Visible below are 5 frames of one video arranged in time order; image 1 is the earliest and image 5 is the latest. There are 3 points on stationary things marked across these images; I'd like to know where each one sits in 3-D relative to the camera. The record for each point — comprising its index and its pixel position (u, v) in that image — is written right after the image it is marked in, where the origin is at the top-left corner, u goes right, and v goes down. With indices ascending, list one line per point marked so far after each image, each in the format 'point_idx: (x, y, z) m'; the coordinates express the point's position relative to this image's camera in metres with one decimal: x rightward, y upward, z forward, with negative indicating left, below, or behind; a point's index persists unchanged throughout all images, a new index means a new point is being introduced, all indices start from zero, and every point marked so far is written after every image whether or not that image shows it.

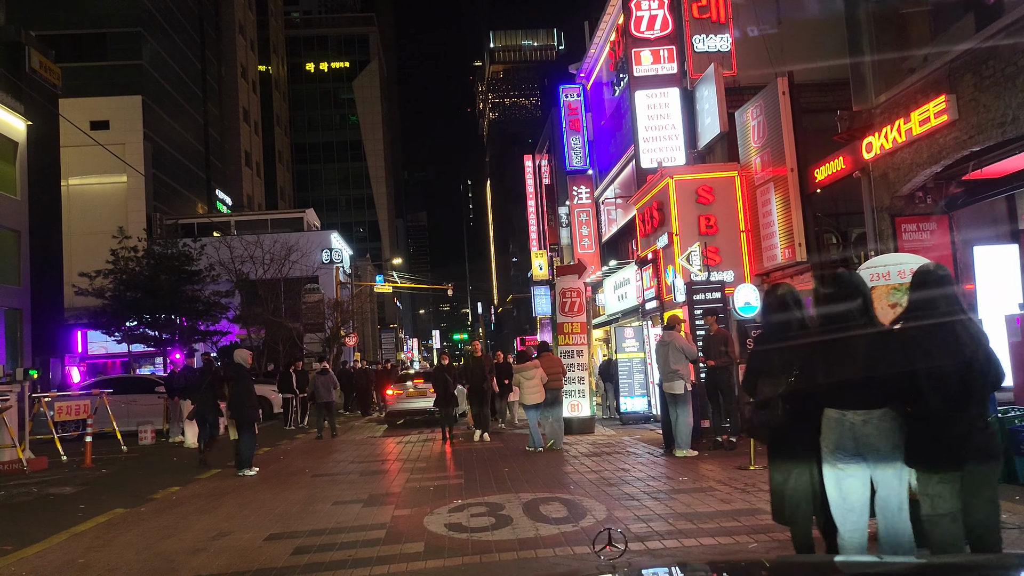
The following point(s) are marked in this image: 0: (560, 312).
0: (+1.0, -0.5, +17.2) m
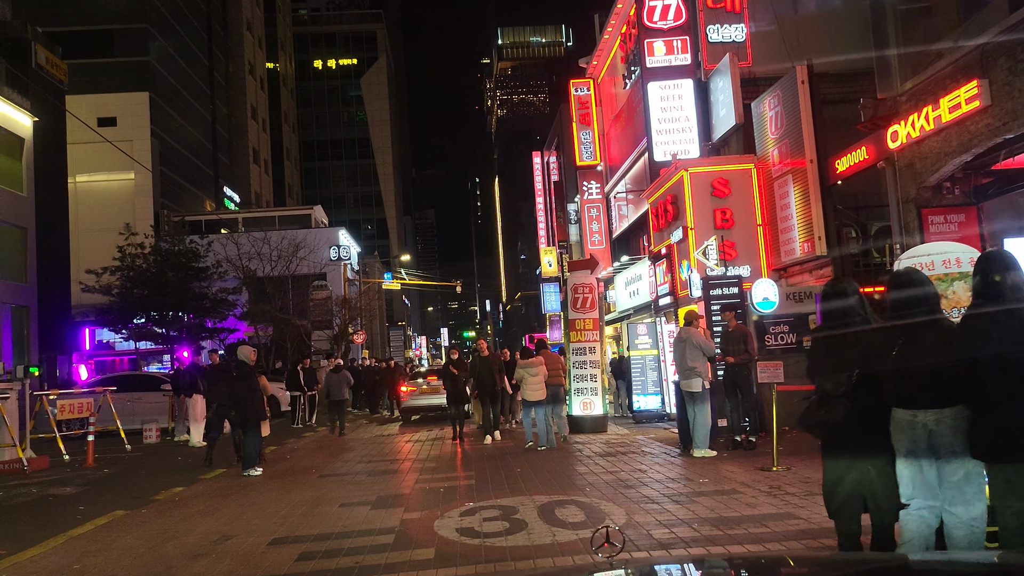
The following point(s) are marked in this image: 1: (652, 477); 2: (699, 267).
0: (+1.2, -0.4, +16.8) m
1: (+1.6, -2.2, +9.7) m
2: (+3.5, +0.4, +15.6) m
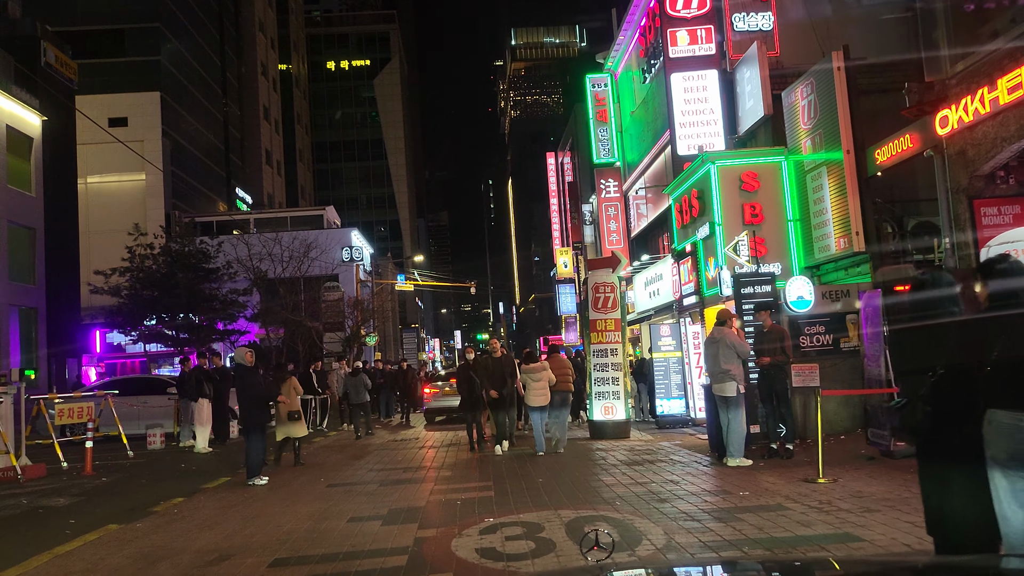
0: (+1.5, -0.4, +16.1) m
1: (+1.8, -2.1, +8.9) m
2: (+3.8, +0.4, +14.8) m
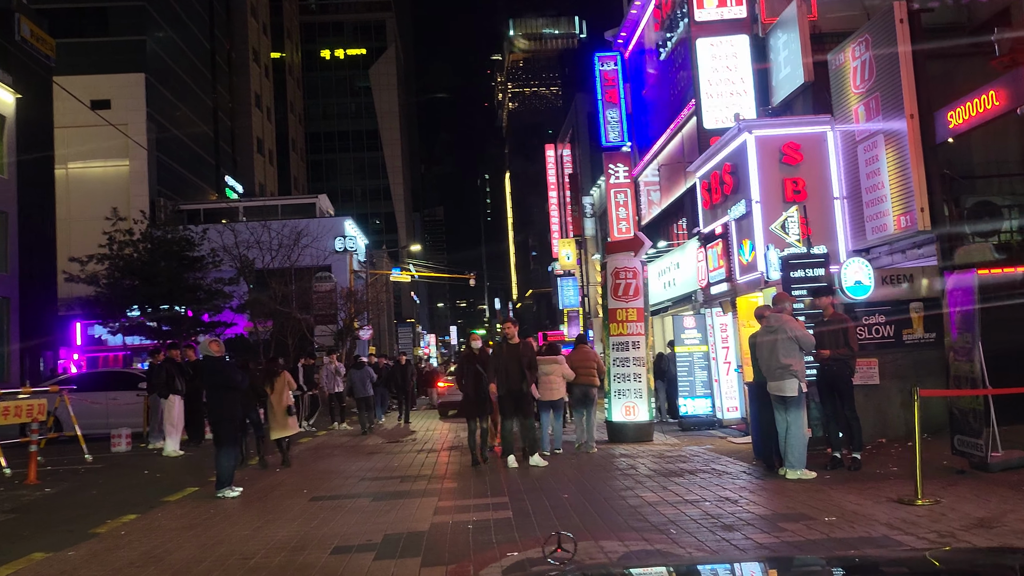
0: (+1.7, -0.1, +14.4) m
1: (+2.0, -1.9, +7.2) m
2: (+4.0, +0.6, +13.2) m
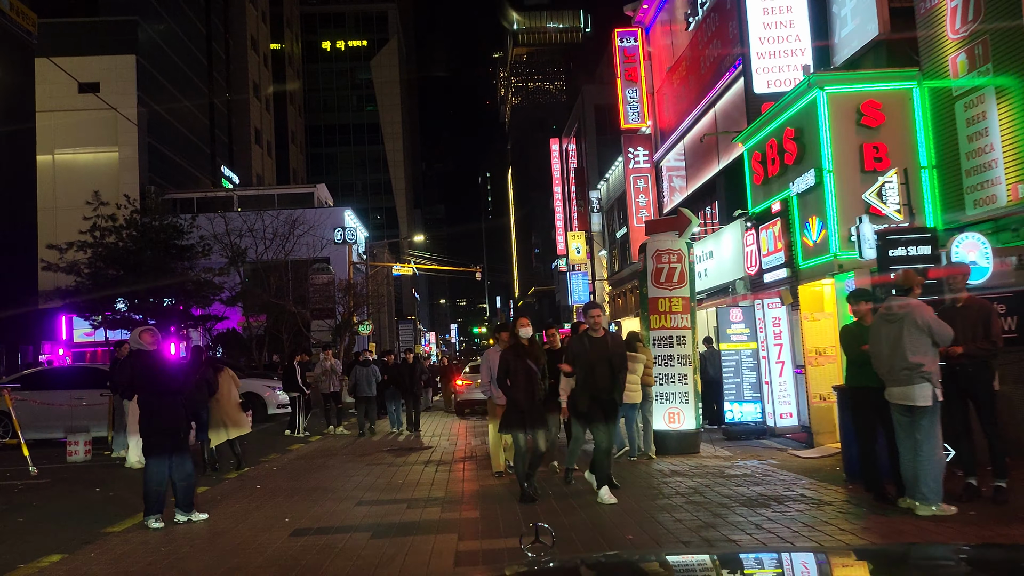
0: (+2.0, +0.1, +12.3) m
1: (+2.4, -1.7, +5.1) m
2: (+4.3, +0.8, +11.1) m
